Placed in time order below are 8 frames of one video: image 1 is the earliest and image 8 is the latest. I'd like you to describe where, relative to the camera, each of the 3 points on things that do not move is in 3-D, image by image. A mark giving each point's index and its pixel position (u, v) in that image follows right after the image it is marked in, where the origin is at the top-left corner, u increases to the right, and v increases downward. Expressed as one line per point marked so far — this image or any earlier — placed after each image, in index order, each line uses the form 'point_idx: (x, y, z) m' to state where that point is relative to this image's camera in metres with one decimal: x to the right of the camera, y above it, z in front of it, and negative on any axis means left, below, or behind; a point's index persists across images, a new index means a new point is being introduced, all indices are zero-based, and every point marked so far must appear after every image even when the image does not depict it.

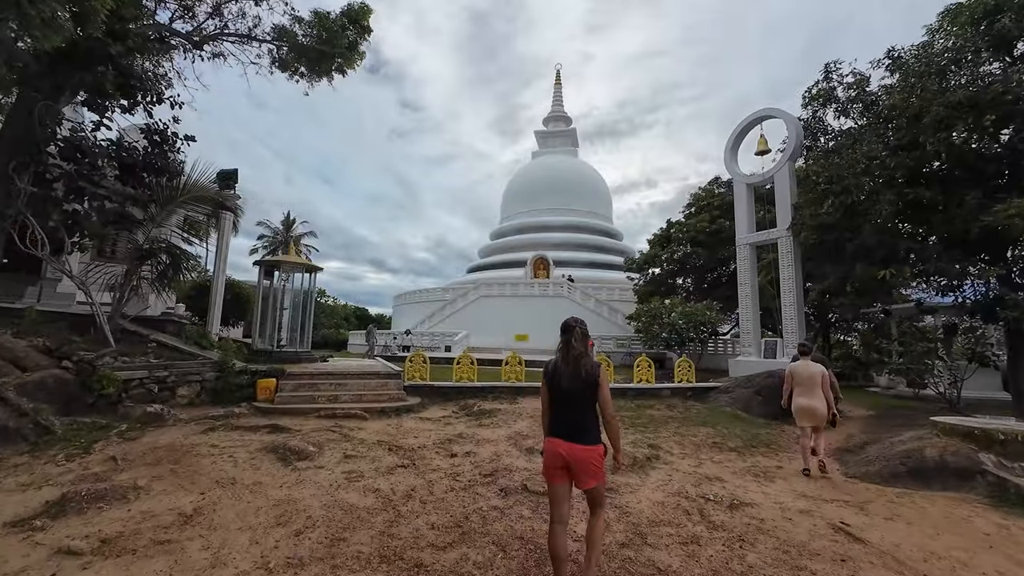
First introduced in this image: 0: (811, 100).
0: (+8.1, +5.1, +11.5) m
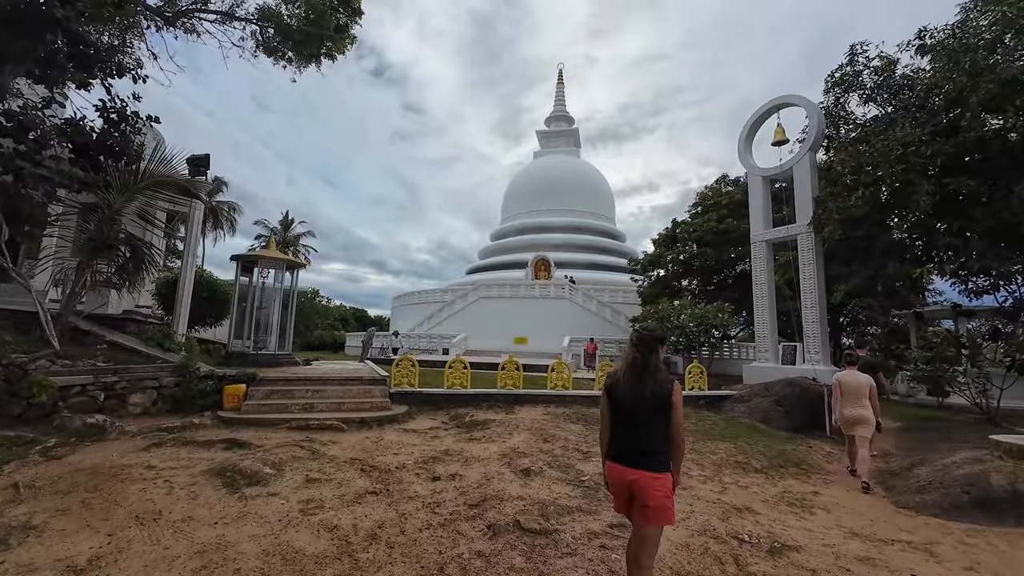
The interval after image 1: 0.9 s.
0: (+8.1, +5.1, +10.7) m
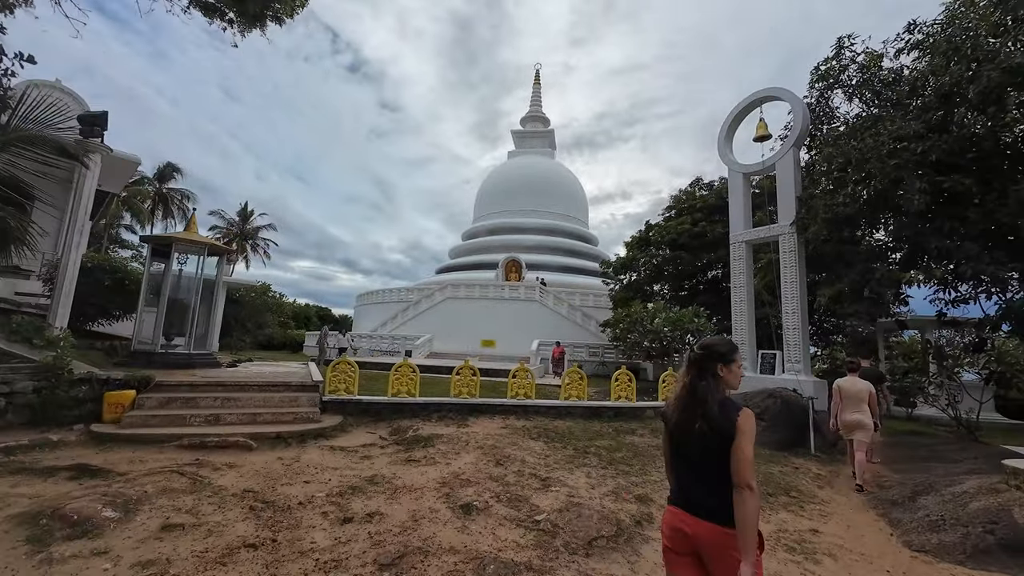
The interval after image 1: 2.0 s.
0: (+7.3, +5.0, +10.2) m
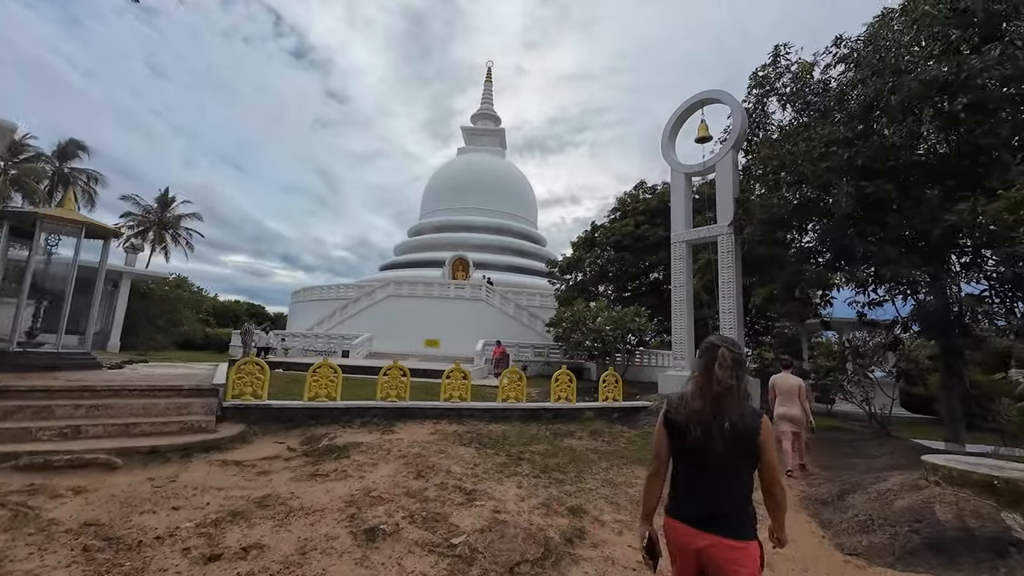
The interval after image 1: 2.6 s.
0: (+6.0, +4.9, +10.5) m
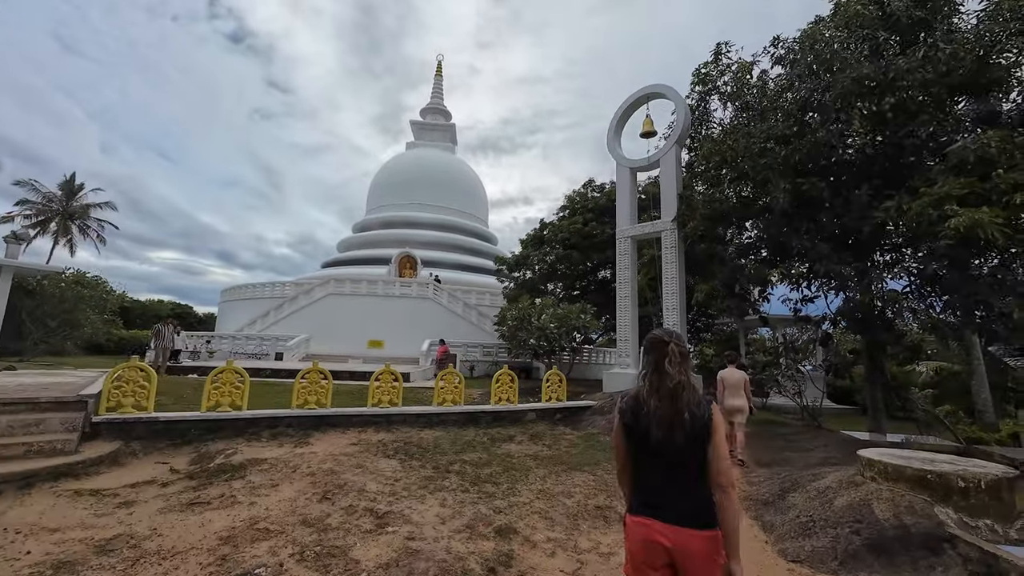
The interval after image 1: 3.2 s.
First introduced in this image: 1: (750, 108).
0: (+4.6, +5.0, +10.5) m
1: (+5.3, +4.0, +9.5) m
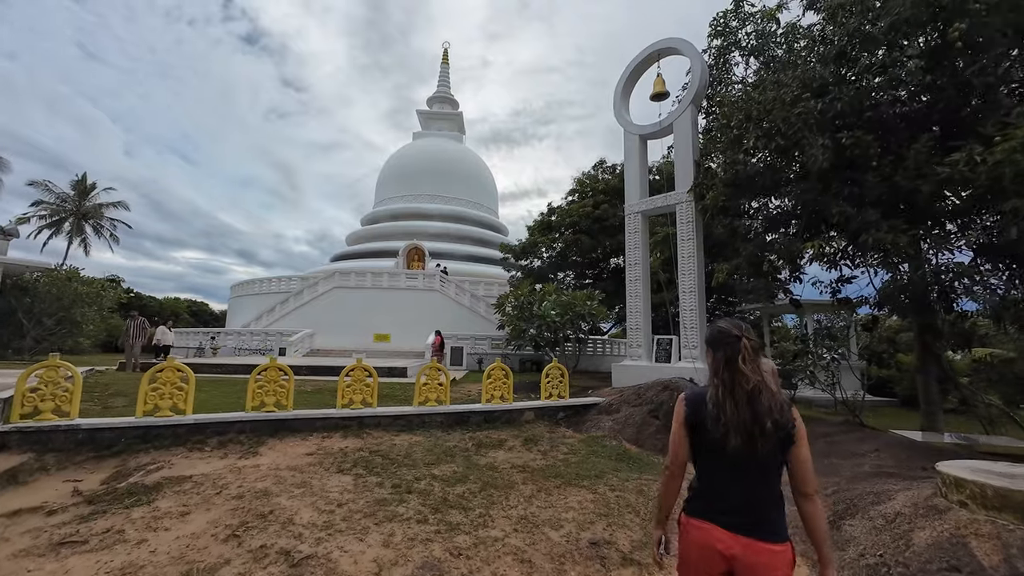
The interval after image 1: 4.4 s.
0: (+4.4, +5.4, +9.2) m
1: (+5.1, +4.4, +8.2) m
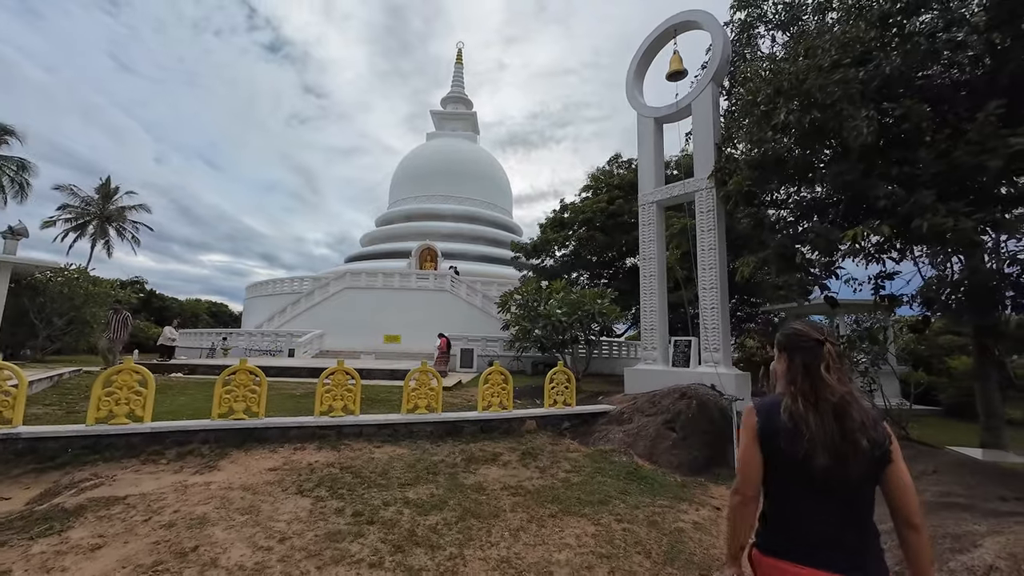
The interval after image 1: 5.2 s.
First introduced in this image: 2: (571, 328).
0: (+4.5, +5.5, +8.4) m
1: (+5.2, +4.5, +7.3) m
2: (+1.4, -0.9, +10.0) m
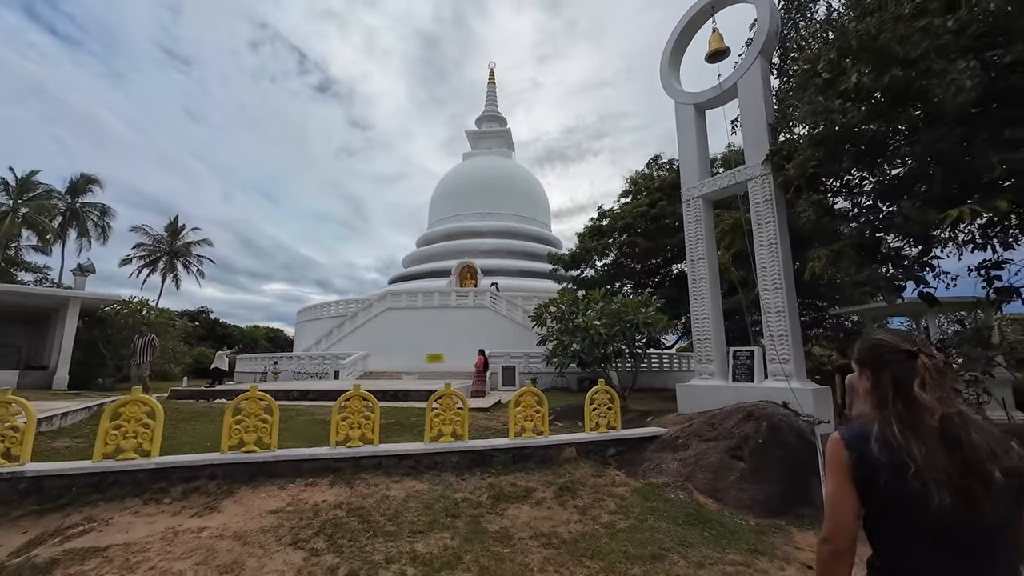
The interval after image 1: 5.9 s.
0: (+4.8, +5.5, +7.5) m
1: (+5.4, +4.5, +6.3) m
2: (+2.2, -1.1, +9.2) m
